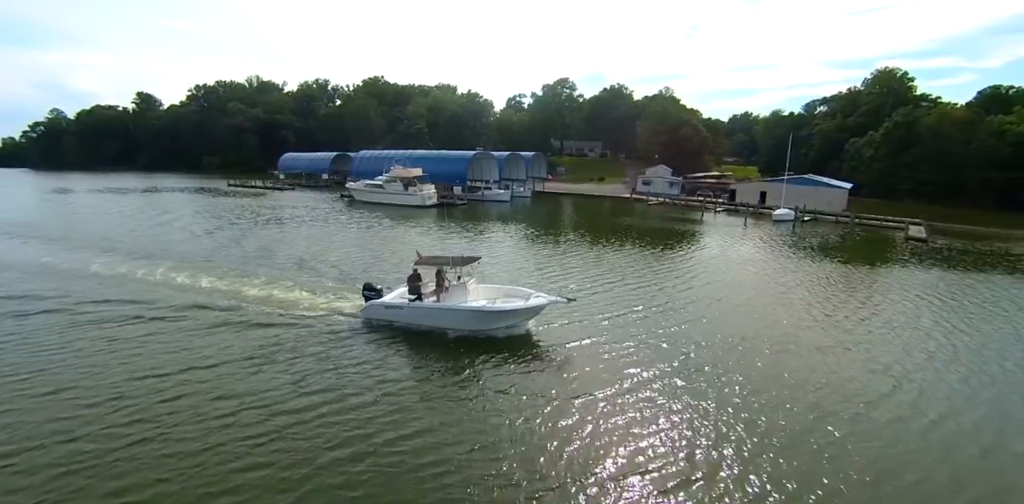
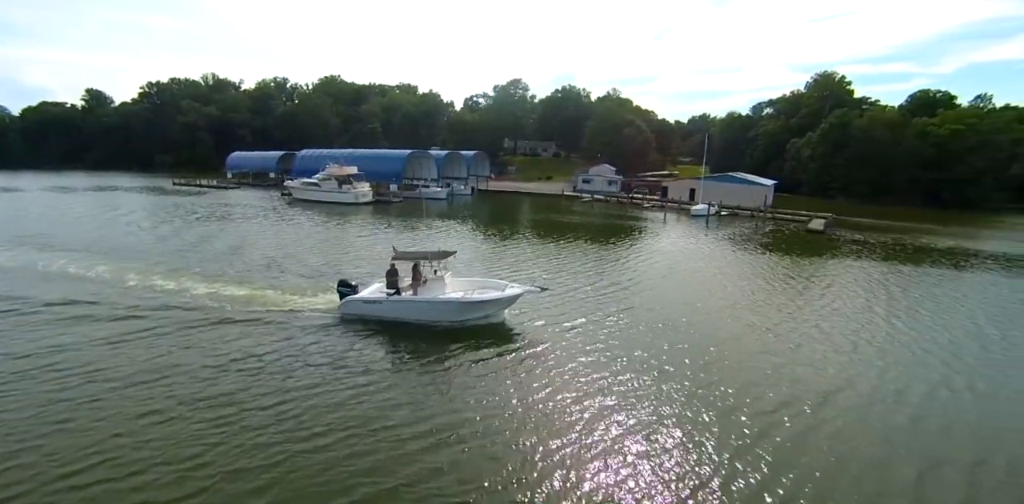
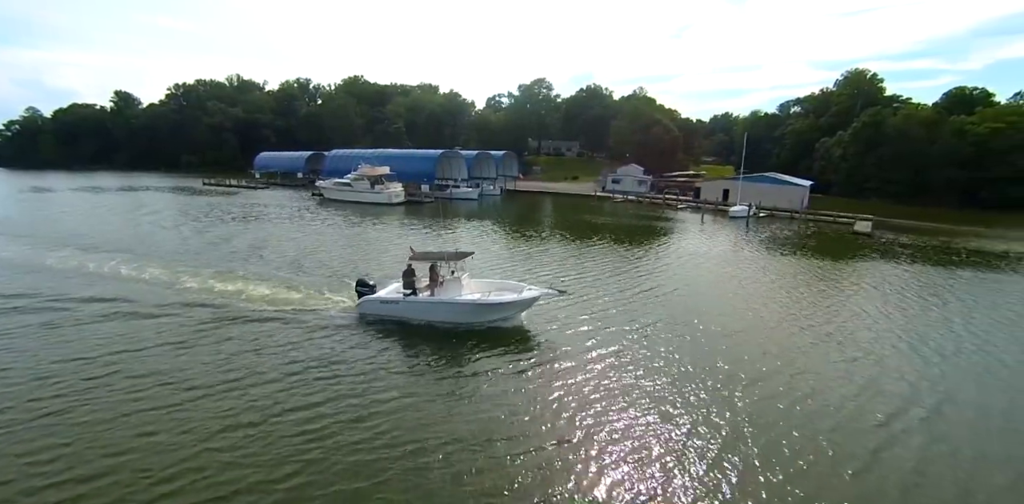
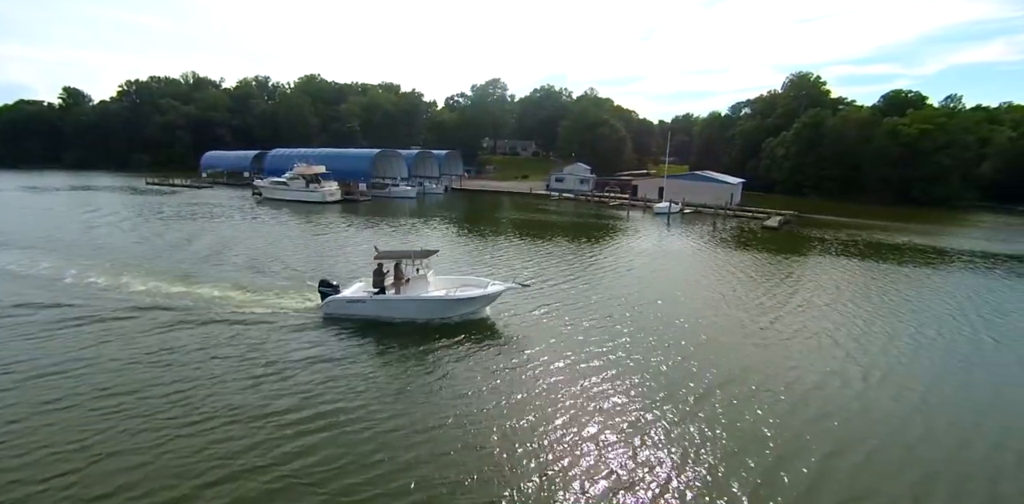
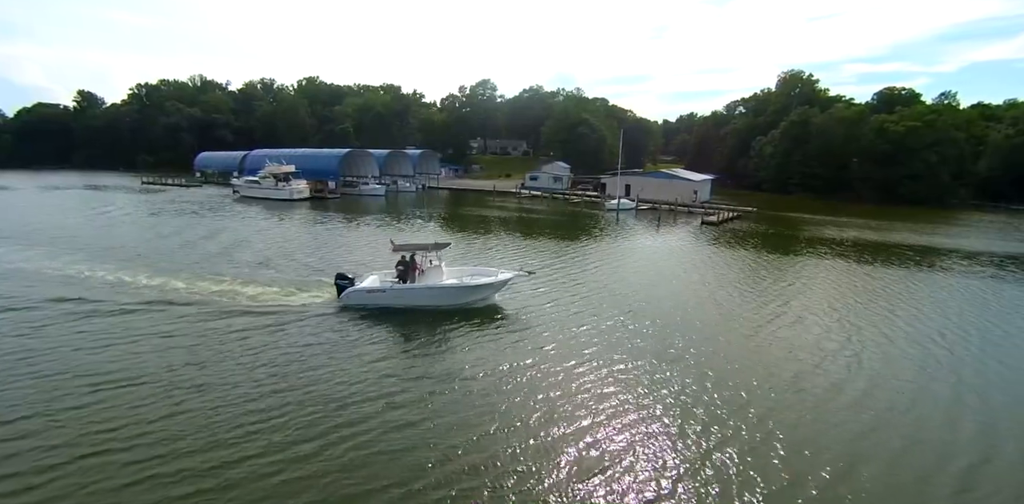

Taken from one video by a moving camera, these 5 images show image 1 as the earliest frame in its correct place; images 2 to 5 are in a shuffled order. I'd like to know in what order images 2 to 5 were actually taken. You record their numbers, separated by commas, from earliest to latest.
3, 2, 4, 5
